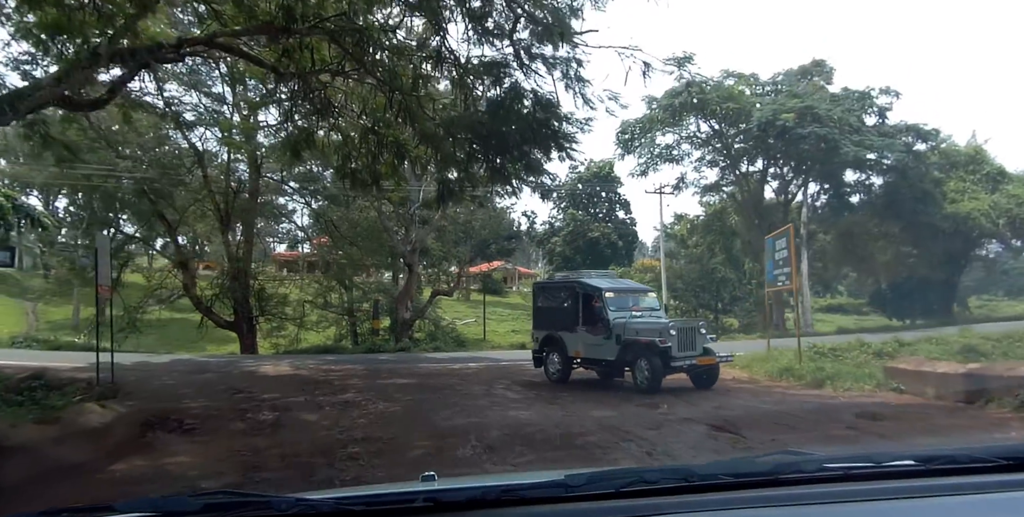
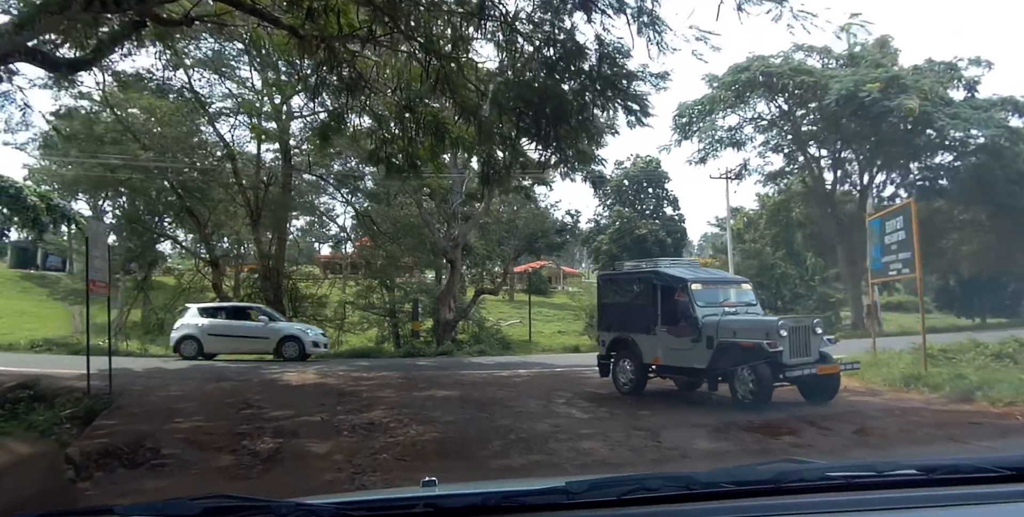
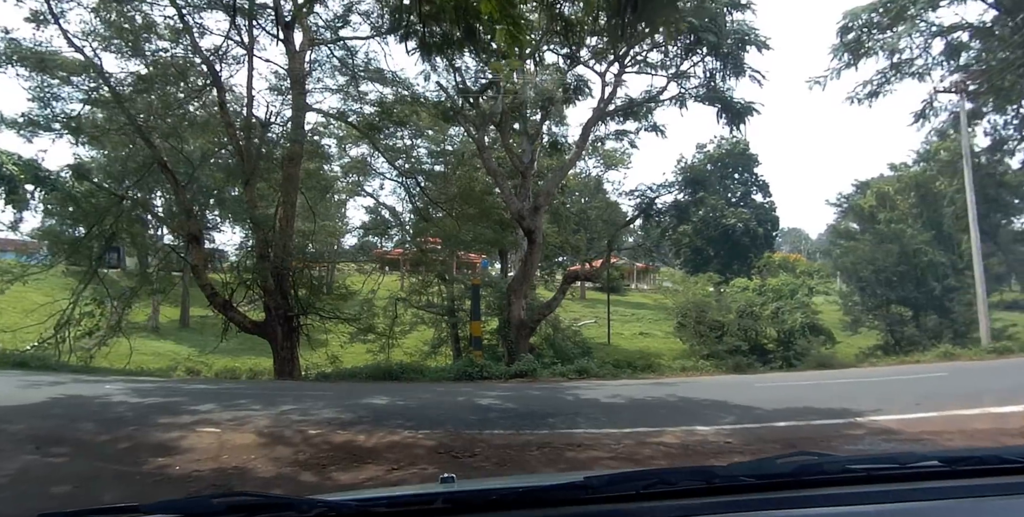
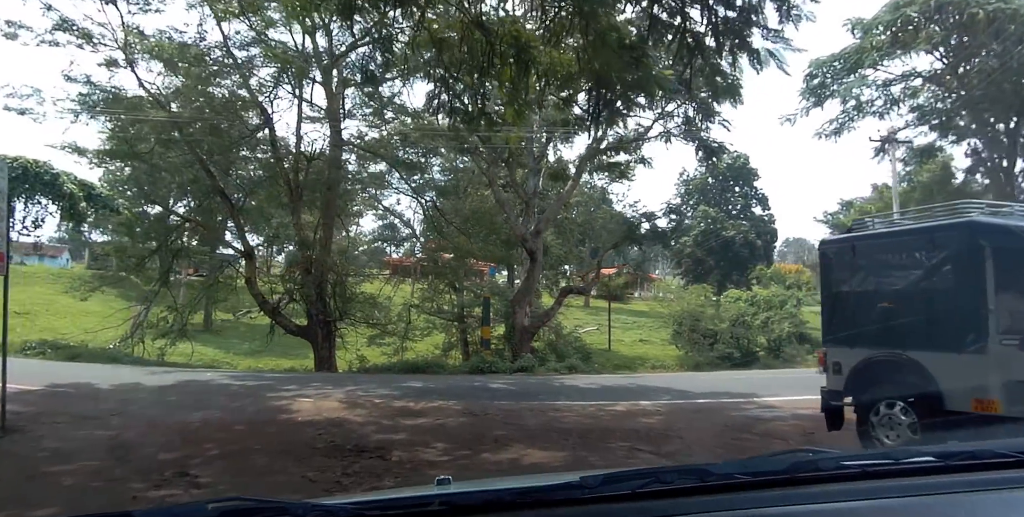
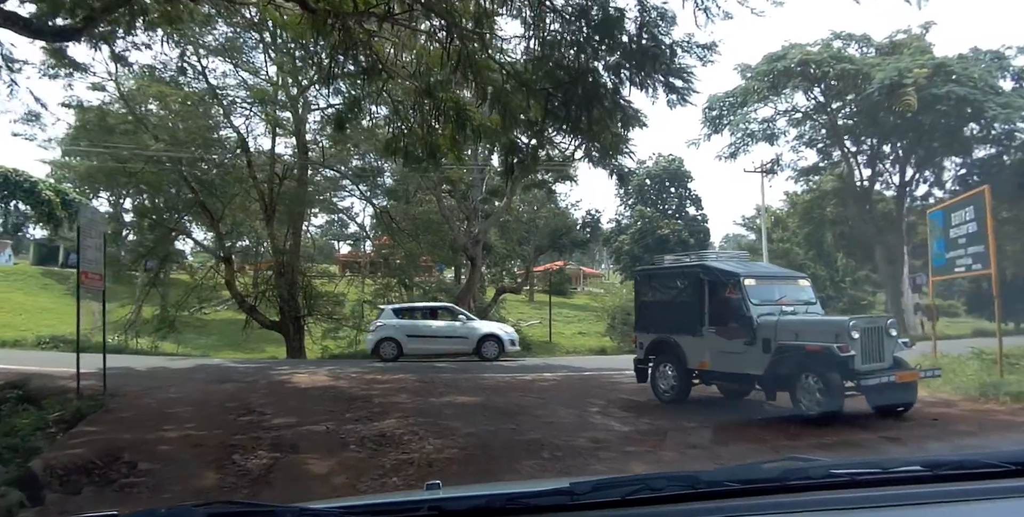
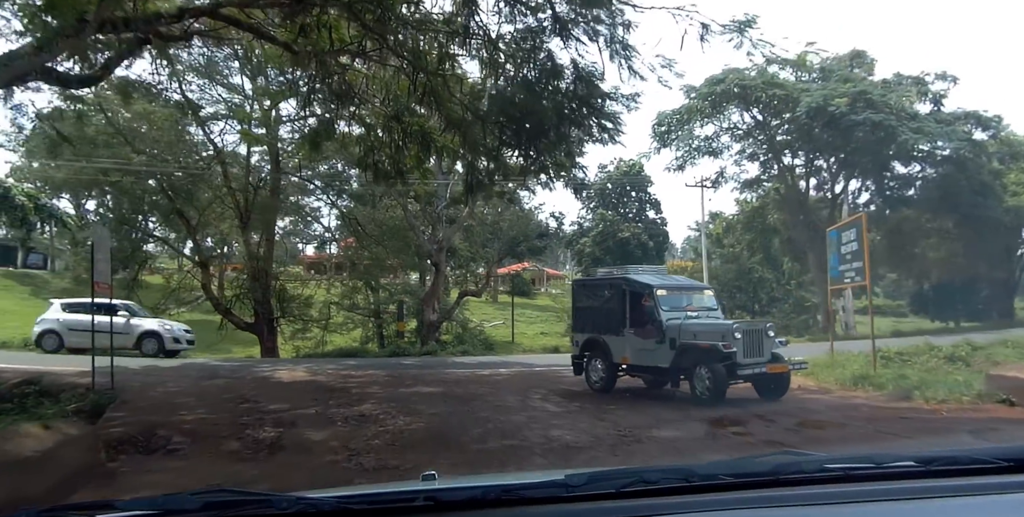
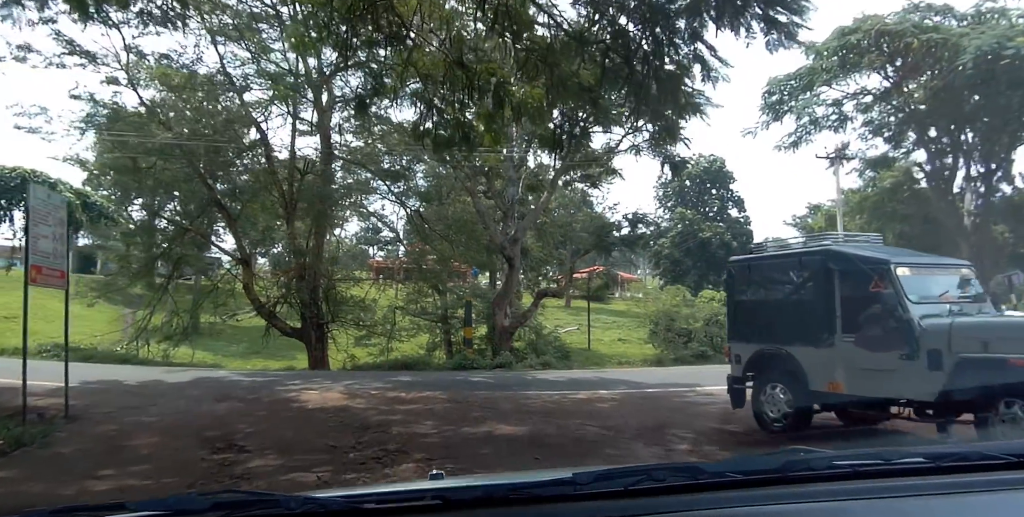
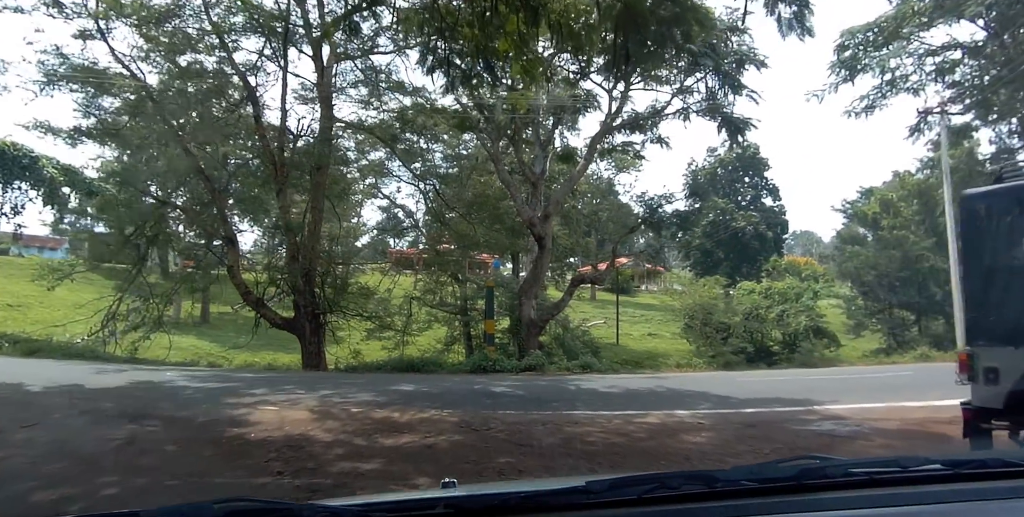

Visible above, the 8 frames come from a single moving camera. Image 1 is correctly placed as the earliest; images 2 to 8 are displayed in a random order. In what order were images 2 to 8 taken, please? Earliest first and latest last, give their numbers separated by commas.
6, 2, 5, 7, 4, 8, 3
